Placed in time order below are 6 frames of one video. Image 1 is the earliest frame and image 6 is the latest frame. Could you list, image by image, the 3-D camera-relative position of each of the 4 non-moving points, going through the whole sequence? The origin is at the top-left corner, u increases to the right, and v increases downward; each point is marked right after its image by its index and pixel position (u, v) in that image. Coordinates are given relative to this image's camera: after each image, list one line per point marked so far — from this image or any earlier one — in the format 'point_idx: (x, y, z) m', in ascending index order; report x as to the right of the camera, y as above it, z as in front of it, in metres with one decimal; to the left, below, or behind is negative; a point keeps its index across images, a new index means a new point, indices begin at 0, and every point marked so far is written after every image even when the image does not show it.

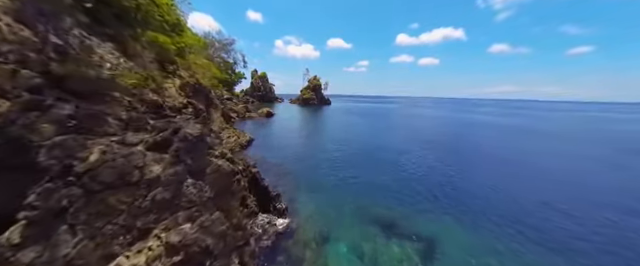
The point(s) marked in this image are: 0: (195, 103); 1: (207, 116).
0: (-8.5, +2.0, +13.5) m
1: (-9.2, +1.4, +15.8) m
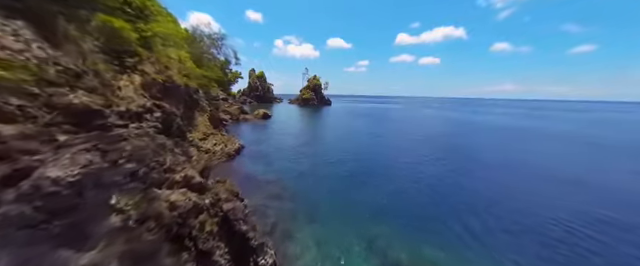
0: (-8.4, +1.4, +10.7) m
1: (-9.1, +0.8, +13.0) m
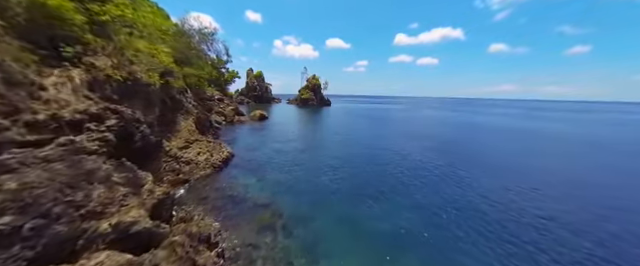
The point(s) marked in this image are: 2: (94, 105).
0: (-8.2, +0.9, +8.2) m
1: (-8.9, +0.3, +10.6) m
2: (-8.3, +1.0, +7.3) m
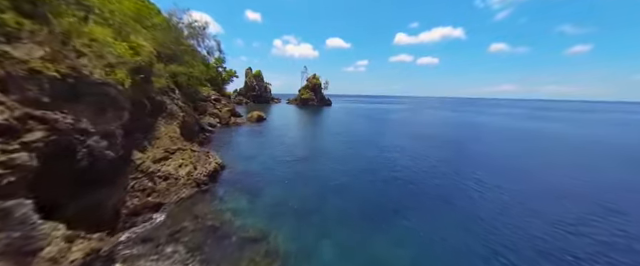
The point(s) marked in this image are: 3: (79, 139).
0: (-8.0, +0.4, +5.9) m
1: (-8.7, -0.2, +8.2) m
2: (-8.1, +0.5, +5.0) m
3: (-8.0, -0.2, +6.6) m
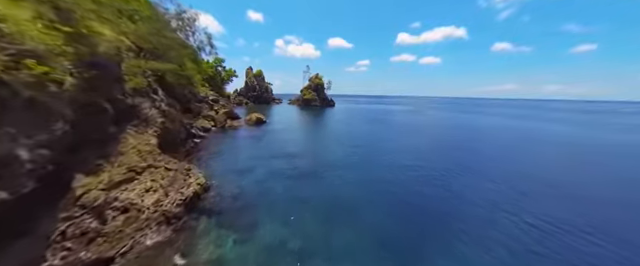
0: (-7.4, -0.3, +3.0) m
1: (-8.1, -0.9, +5.3) m
2: (-7.6, -0.1, +2.1) m
3: (-7.5, -0.8, +3.7) m
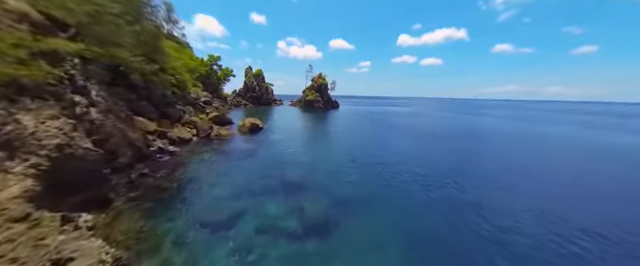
0: (-6.5, -1.4, -3.2) m
1: (-7.2, -2.1, -0.9) m
2: (-6.6, -1.3, -4.1) m
3: (-6.6, -2.0, -2.6) m
